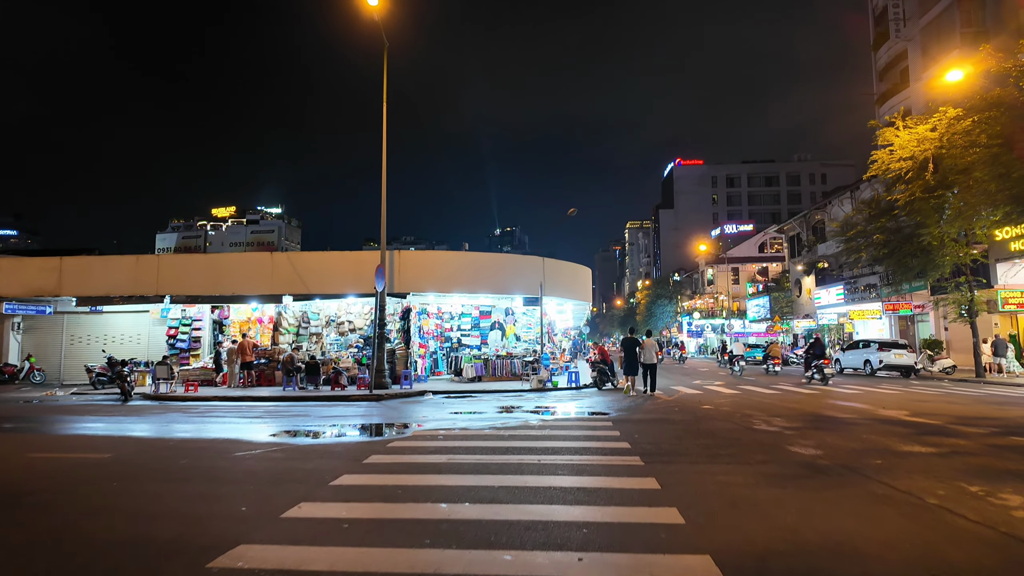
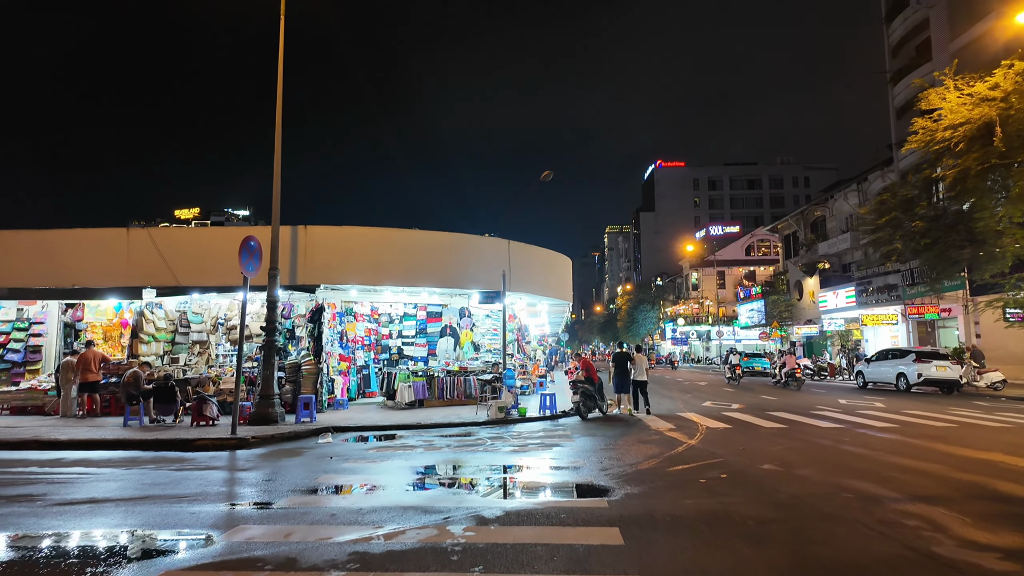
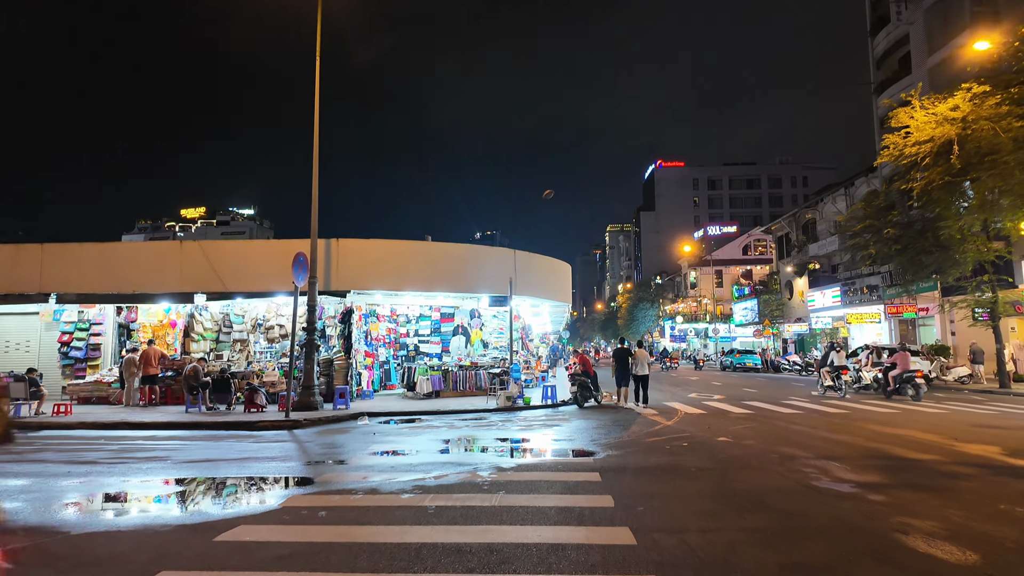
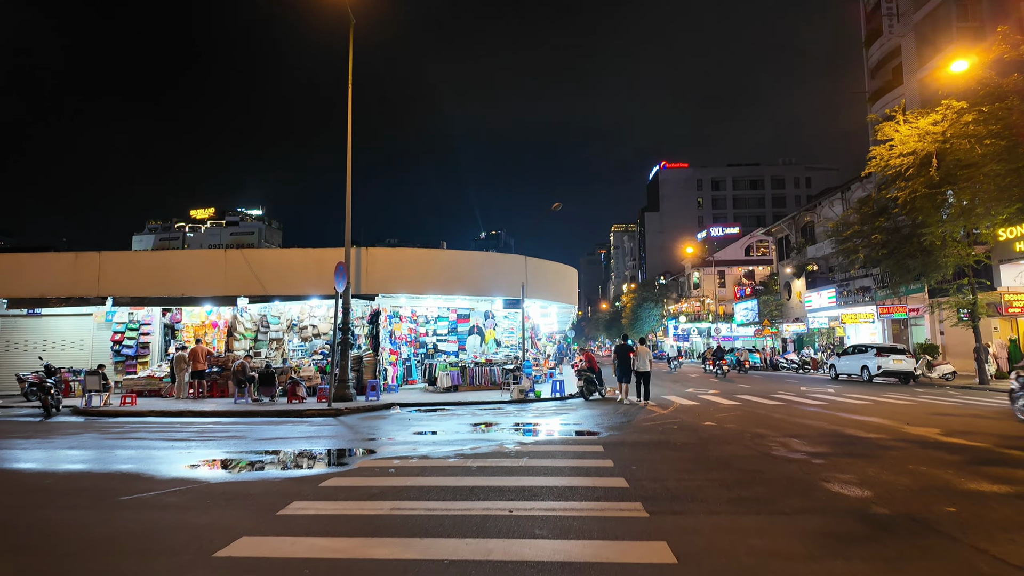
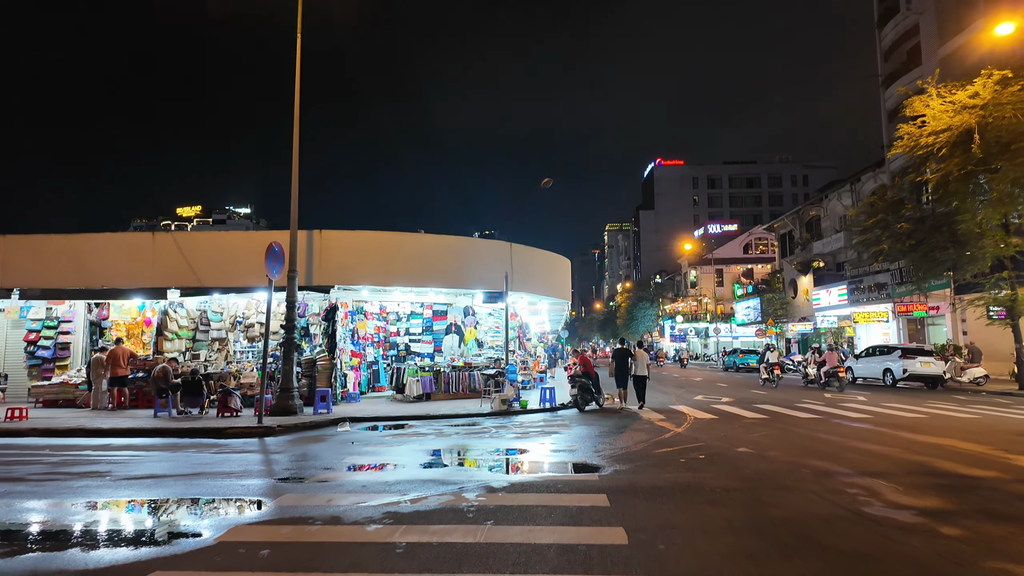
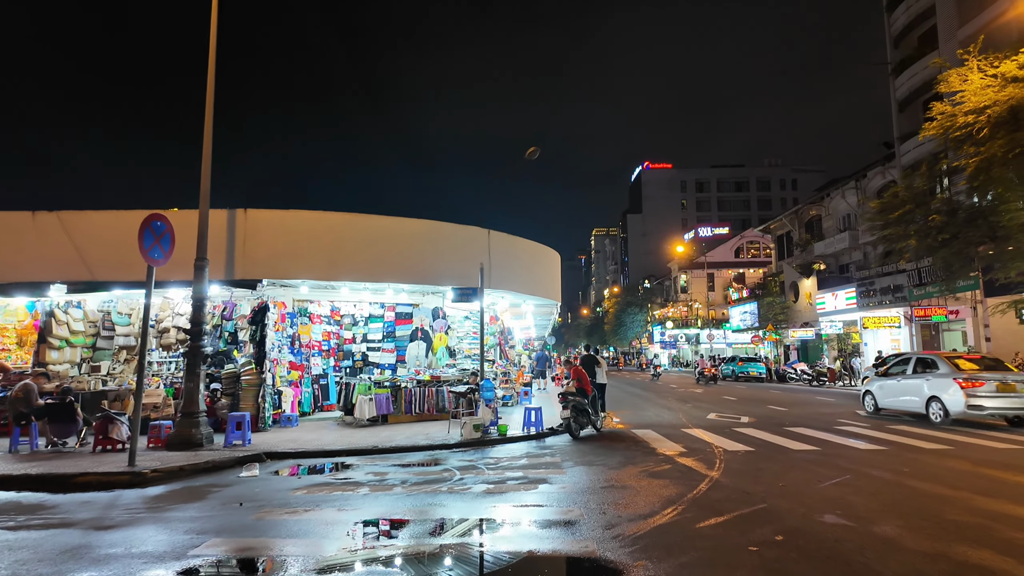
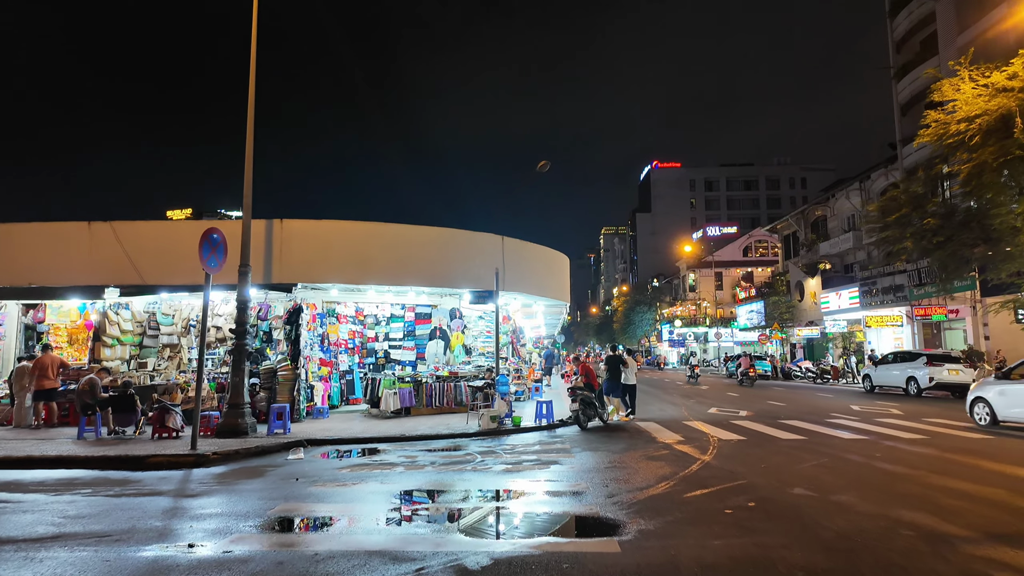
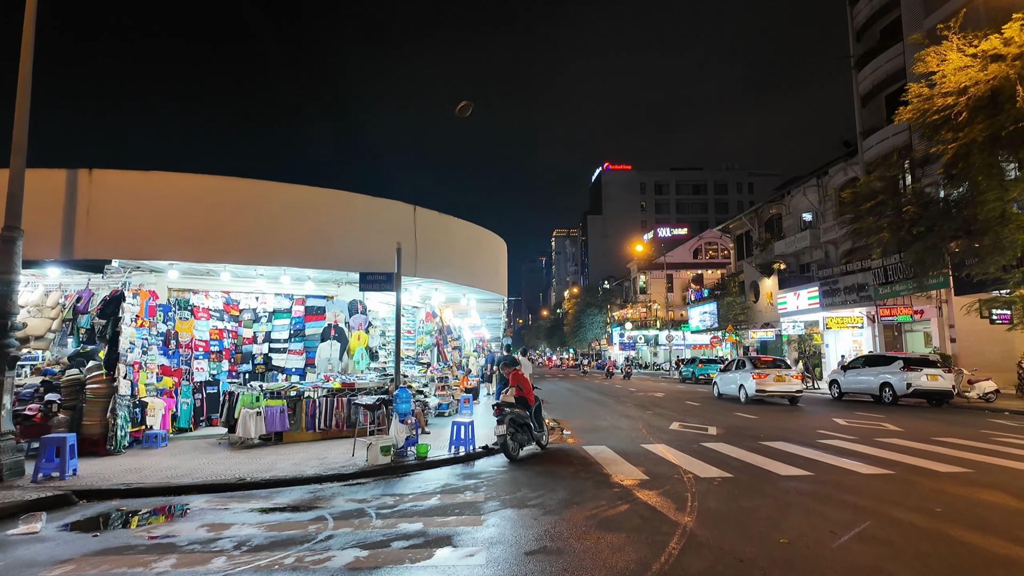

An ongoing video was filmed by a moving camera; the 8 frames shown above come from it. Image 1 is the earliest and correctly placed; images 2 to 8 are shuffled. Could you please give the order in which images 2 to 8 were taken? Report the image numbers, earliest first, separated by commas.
4, 3, 5, 2, 7, 6, 8
